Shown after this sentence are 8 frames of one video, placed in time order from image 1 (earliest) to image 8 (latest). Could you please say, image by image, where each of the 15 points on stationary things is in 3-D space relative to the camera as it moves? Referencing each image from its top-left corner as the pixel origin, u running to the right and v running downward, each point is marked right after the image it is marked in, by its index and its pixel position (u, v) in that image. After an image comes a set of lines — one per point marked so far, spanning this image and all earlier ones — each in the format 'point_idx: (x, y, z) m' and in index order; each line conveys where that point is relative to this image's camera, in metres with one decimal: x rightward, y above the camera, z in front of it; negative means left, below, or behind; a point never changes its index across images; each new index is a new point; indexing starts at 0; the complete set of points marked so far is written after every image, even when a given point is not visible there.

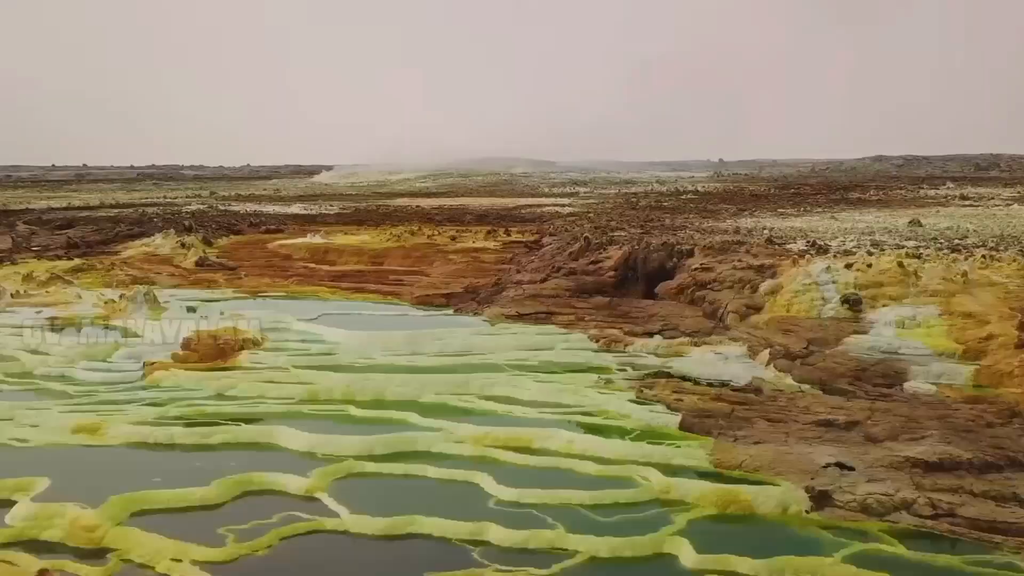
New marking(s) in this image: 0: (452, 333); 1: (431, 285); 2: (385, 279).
0: (-0.8, -0.6, +15.1) m
1: (-1.3, 0.0, +18.6) m
2: (-2.2, +0.1, +19.6) m
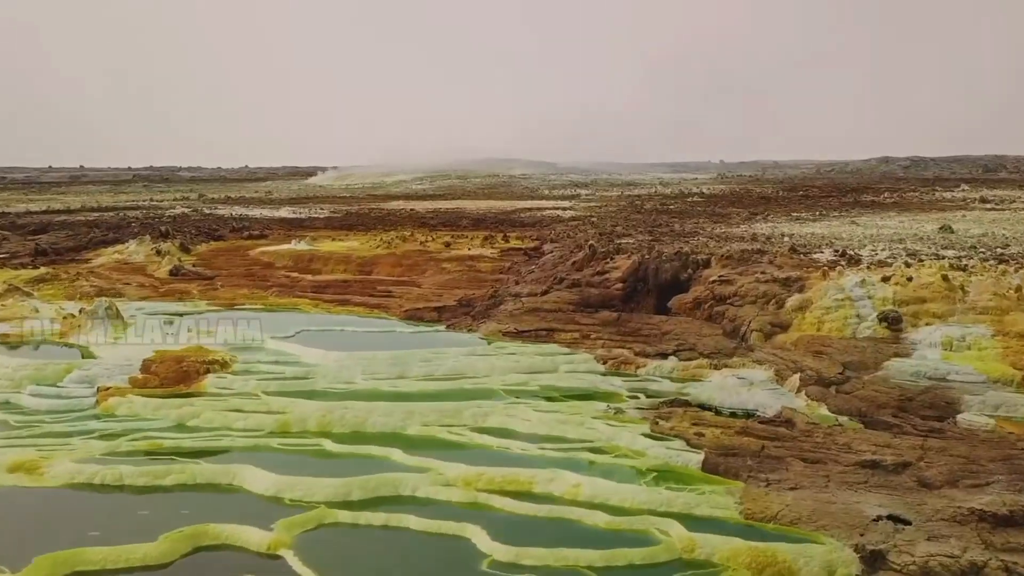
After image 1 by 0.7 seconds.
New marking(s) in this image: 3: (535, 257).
0: (-0.8, -0.8, +13.6) m
1: (-1.4, -0.2, +17.1) m
2: (-2.2, 0.0, +18.1) m
3: (+0.4, +0.5, +19.4) m
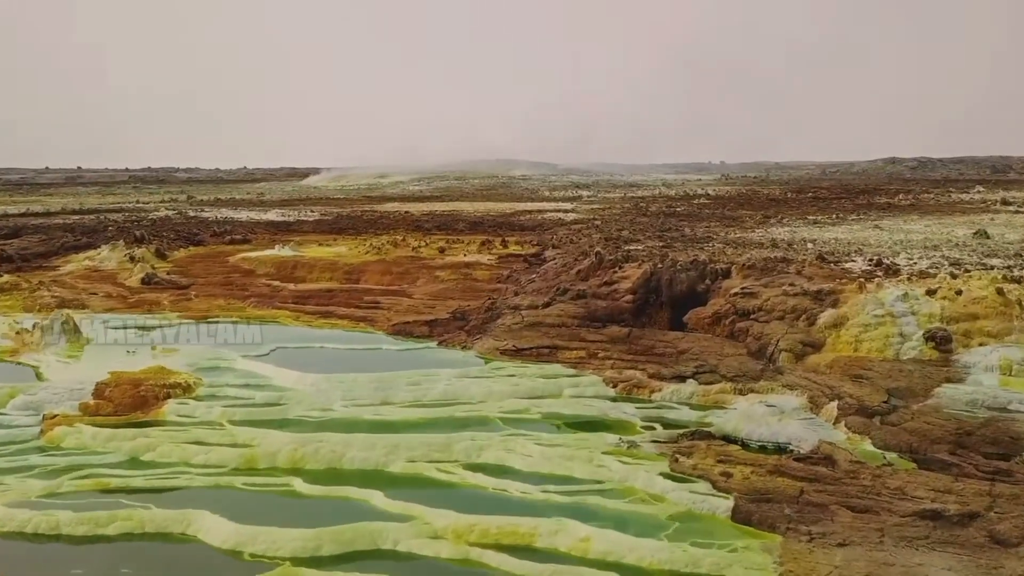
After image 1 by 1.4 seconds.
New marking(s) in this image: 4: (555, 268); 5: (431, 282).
0: (-0.9, -0.9, +12.1) m
1: (-1.4, -0.3, +15.6) m
2: (-2.2, -0.2, +16.6) m
3: (+0.4, +0.4, +17.9) m
4: (+0.6, +0.3, +16.2) m
5: (-1.2, +0.1, +17.4) m
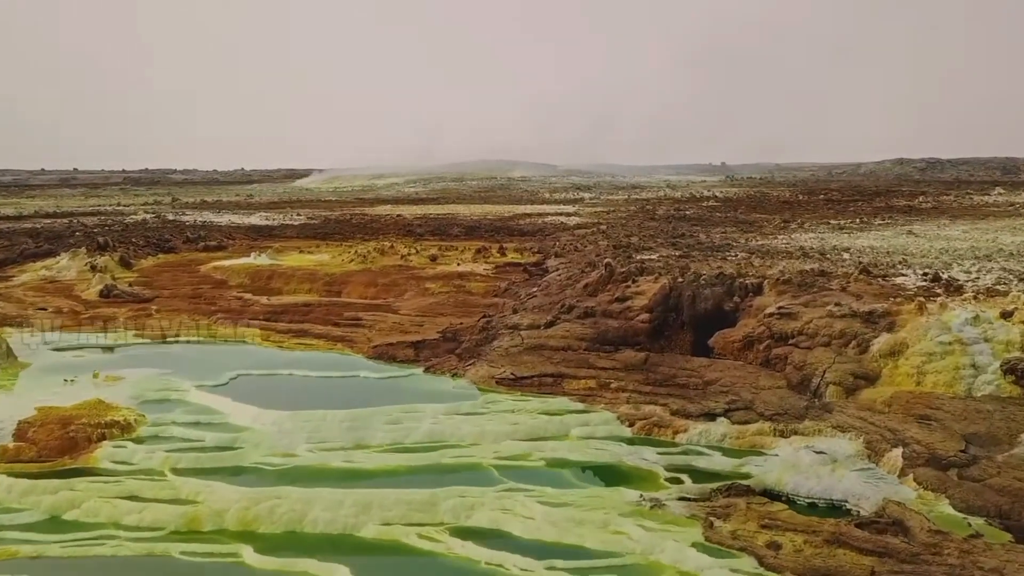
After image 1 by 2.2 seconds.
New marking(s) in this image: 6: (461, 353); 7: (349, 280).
0: (-0.9, -1.1, +10.3) m
1: (-1.4, -0.5, +13.8) m
2: (-2.3, -0.4, +14.8) m
3: (+0.4, +0.2, +16.1) m
4: (+0.6, +0.1, +14.3) m
5: (-1.3, -0.1, +15.6) m
6: (-0.5, -0.7, +12.3) m
7: (-2.4, +0.1, +17.0) m
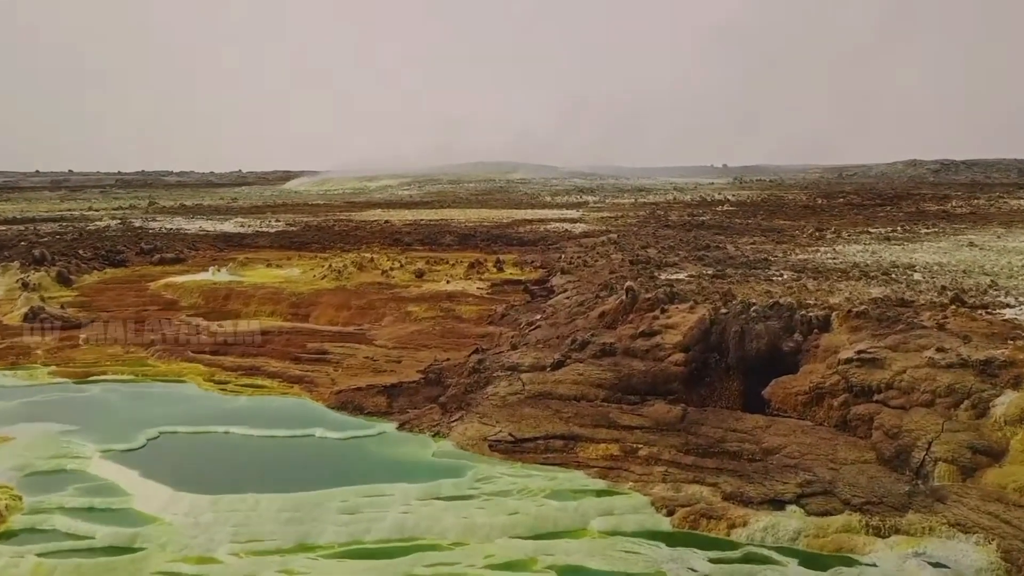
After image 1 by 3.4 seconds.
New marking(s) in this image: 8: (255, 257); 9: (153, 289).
0: (-0.9, -1.4, +7.8) m
1: (-1.4, -0.8, +11.3) m
2: (-2.3, -0.7, +12.2) m
3: (+0.3, -0.1, +13.5) m
4: (+0.6, -0.2, +11.8) m
5: (-1.3, -0.4, +13.1) m
6: (-0.6, -1.0, +9.8) m
7: (-2.4, -0.2, +14.5) m
8: (-4.2, +0.5, +19.0) m
9: (-5.0, 0.0, +16.1) m
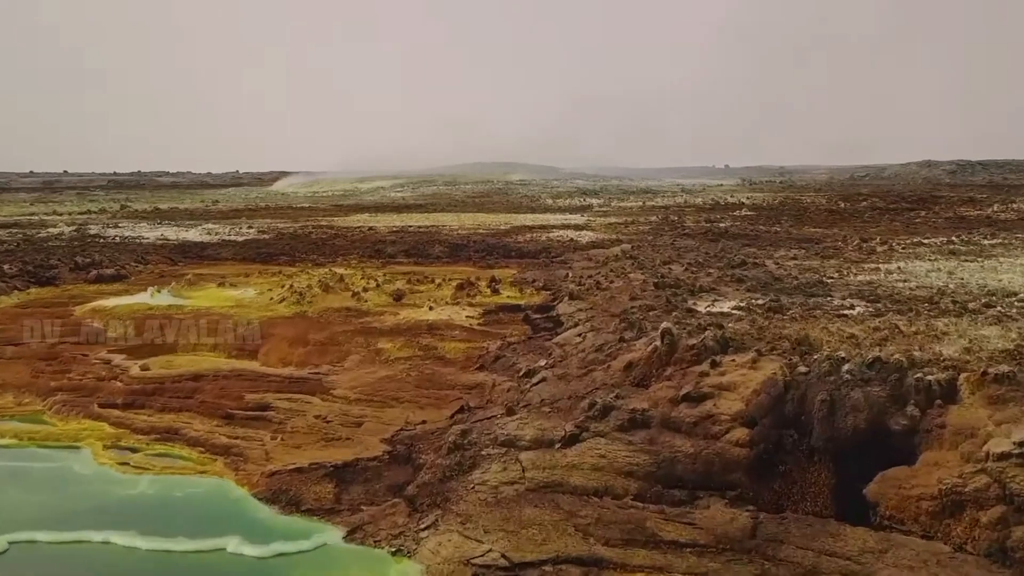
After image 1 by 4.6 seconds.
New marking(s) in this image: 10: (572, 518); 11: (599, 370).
0: (-0.9, -1.7, +5.1) m
1: (-1.4, -1.1, +8.5) m
2: (-2.3, -1.0, +9.5) m
3: (+0.3, -0.4, +10.8) m
4: (+0.5, -0.5, +9.1) m
5: (-1.3, -0.7, +10.4) m
6: (-0.6, -1.3, +7.1) m
7: (-2.5, -0.5, +11.8) m
8: (-4.3, +0.2, +16.3) m
9: (-5.0, -0.3, +13.4) m
10: (+0.3, -1.3, +6.4) m
11: (+0.6, -0.6, +8.2) m
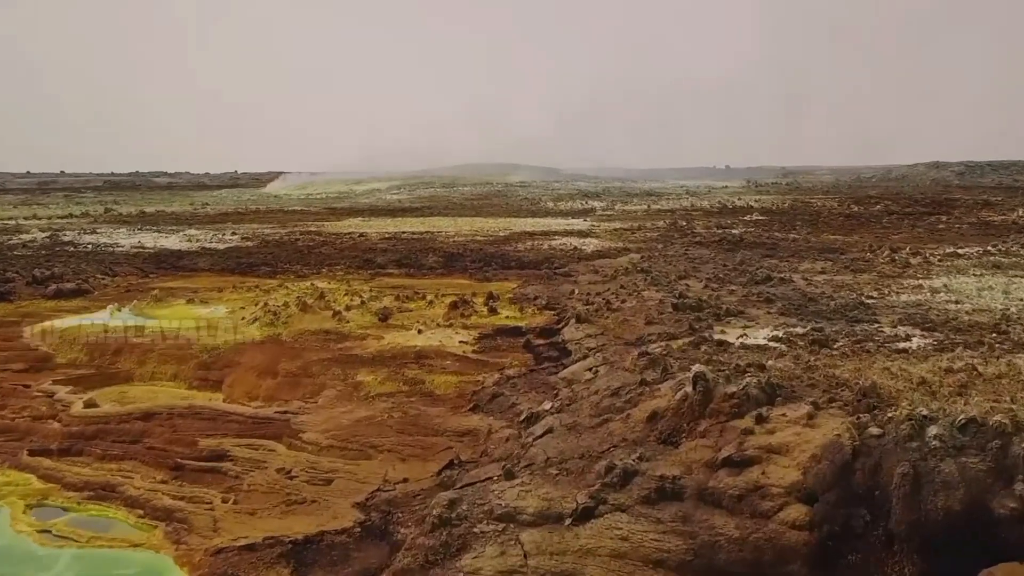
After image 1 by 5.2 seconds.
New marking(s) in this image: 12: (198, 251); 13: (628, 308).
0: (-0.9, -1.9, +3.7) m
1: (-1.5, -1.3, +7.2) m
2: (-2.3, -1.2, +8.1) m
3: (+0.3, -0.6, +9.4) m
4: (+0.5, -0.7, +7.7) m
5: (-1.3, -0.9, +9.0) m
6: (-0.6, -1.5, +5.7) m
7: (-2.5, -0.7, +10.4) m
8: (-4.3, 0.0, +14.9) m
9: (-5.1, -0.5, +12.0) m
10: (+0.3, -1.5, +5.0) m
11: (+0.6, -0.8, +6.8) m
12: (-5.4, +0.7, +19.7) m
13: (+1.1, -0.2, +10.8) m
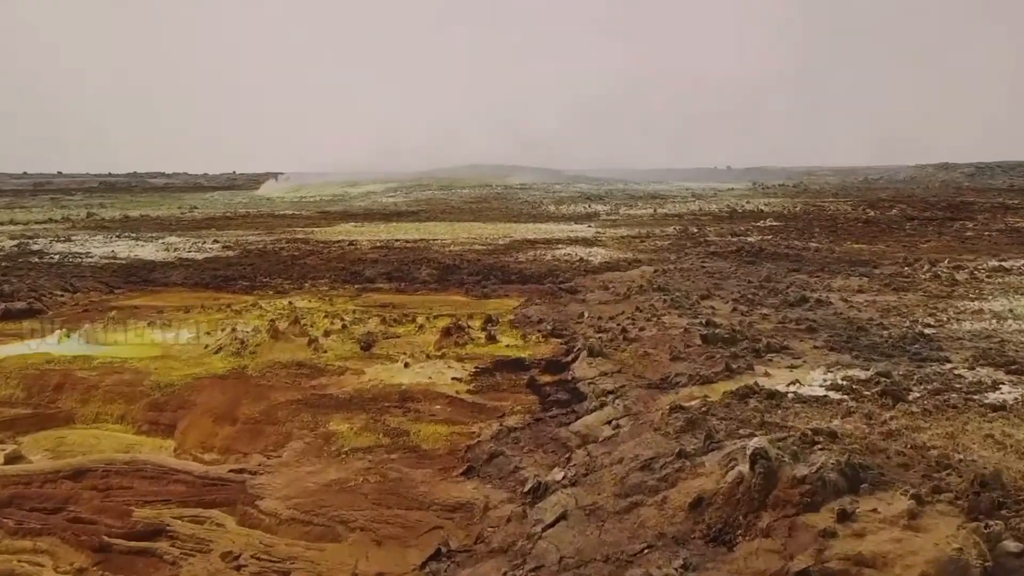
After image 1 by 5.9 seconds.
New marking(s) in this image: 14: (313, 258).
0: (-0.9, -2.1, +2.2) m
1: (-1.4, -1.5, +5.7) m
2: (-2.3, -1.4, +6.7) m
3: (+0.3, -0.8, +8.0) m
4: (+0.5, -0.9, +6.2) m
5: (-1.3, -1.1, +7.5) m
6: (-0.6, -1.7, +4.2) m
7: (-2.5, -0.9, +8.9) m
8: (-4.3, -0.2, +13.4) m
9: (-5.0, -0.7, +10.5) m
10: (+0.4, -1.7, +3.5) m
11: (+0.6, -1.0, +5.4) m
12: (-5.3, +0.4, +18.2) m
13: (+1.1, -0.4, +9.3) m
14: (-3.3, +0.5, +18.9) m
